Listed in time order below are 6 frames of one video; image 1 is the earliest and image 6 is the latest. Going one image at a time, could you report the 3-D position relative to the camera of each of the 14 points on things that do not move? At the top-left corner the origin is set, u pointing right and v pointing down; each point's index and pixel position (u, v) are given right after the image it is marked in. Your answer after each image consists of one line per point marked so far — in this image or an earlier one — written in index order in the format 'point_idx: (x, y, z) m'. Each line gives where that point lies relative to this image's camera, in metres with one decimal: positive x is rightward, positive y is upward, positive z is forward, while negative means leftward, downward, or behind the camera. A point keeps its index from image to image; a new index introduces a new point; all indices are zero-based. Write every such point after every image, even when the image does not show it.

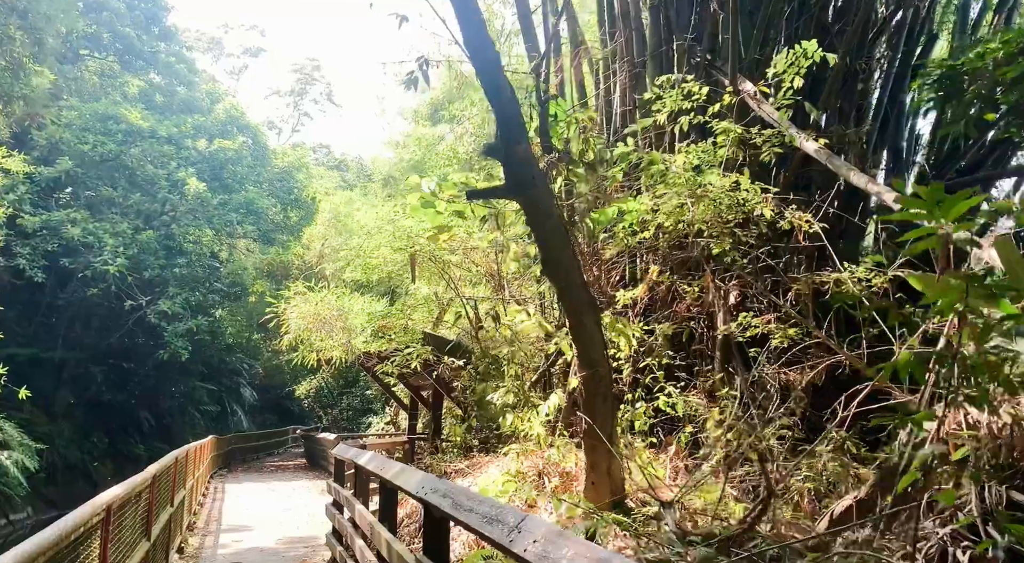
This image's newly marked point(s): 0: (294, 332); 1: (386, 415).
0: (-3.0, -0.7, +11.2) m
1: (-2.8, -3.0, +18.4) m
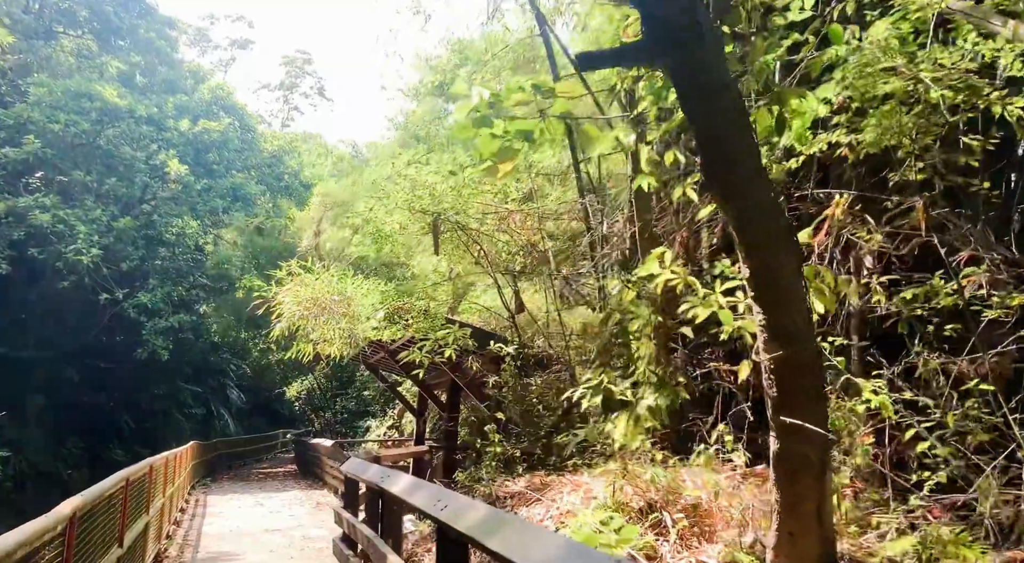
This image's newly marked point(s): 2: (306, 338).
0: (-2.6, -0.4, +9.4) m
1: (-2.5, -2.8, +16.6) m
2: (-2.6, -0.7, +10.3) m
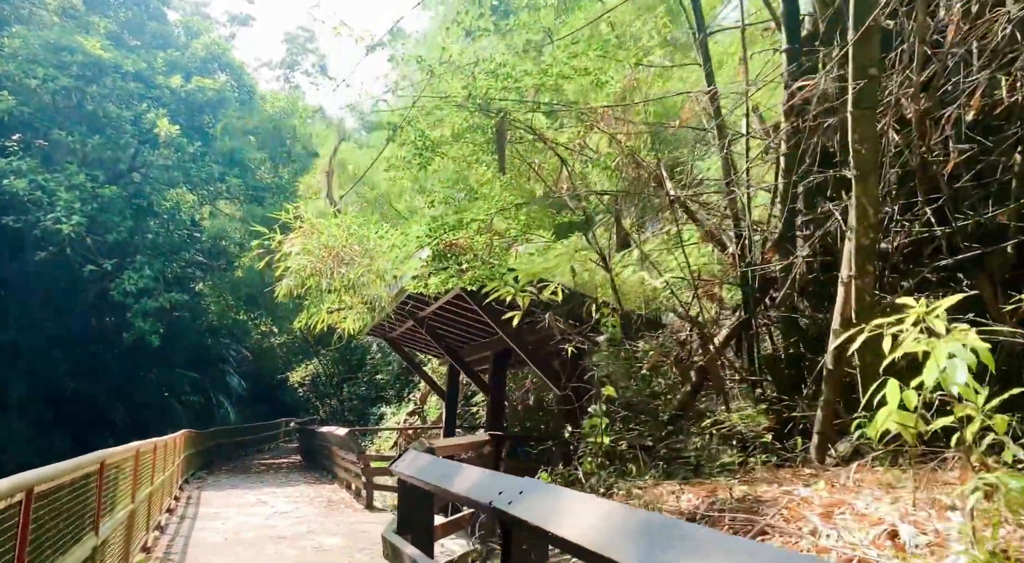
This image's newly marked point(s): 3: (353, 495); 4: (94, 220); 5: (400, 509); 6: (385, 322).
0: (-2.0, +0.1, +7.5) m
1: (-1.9, -2.2, +14.7) m
2: (-2.0, -0.2, +8.3) m
3: (-2.4, -3.3, +12.4) m
4: (-9.4, +1.4, +18.1) m
5: (-0.5, -0.9, +3.2) m
6: (-1.5, -0.5, +9.5) m
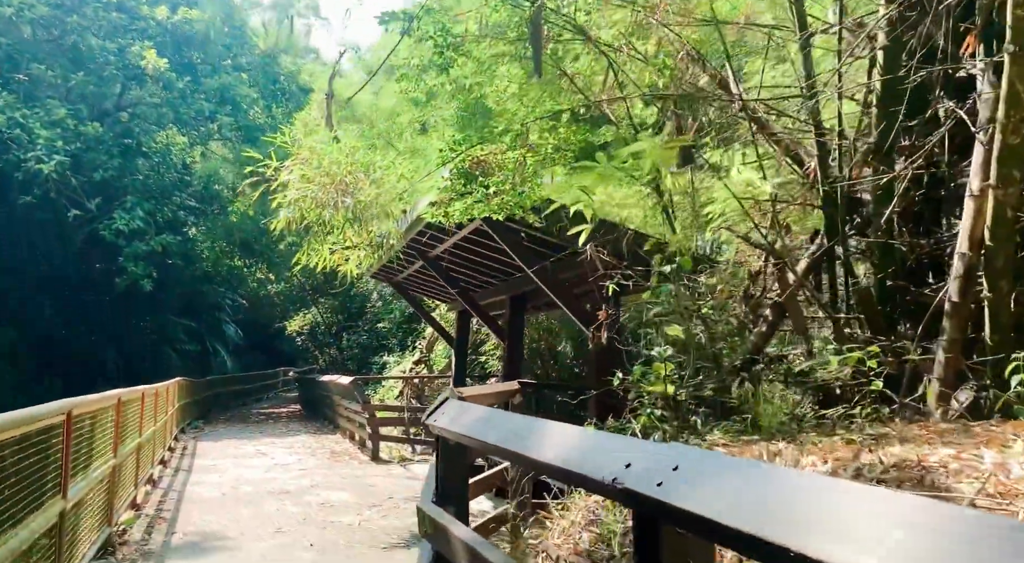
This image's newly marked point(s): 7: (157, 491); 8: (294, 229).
0: (-1.8, +0.7, +6.7) m
1: (-1.7, -1.2, +14.0) m
2: (-1.8, +0.4, +7.6) m
3: (-2.3, -2.4, +11.8) m
4: (-9.3, +2.6, +17.2) m
5: (-0.2, -0.6, +2.5) m
6: (-1.3, +0.2, +8.8) m
7: (-3.6, -2.1, +8.2) m
8: (-2.1, +0.5, +7.6) m
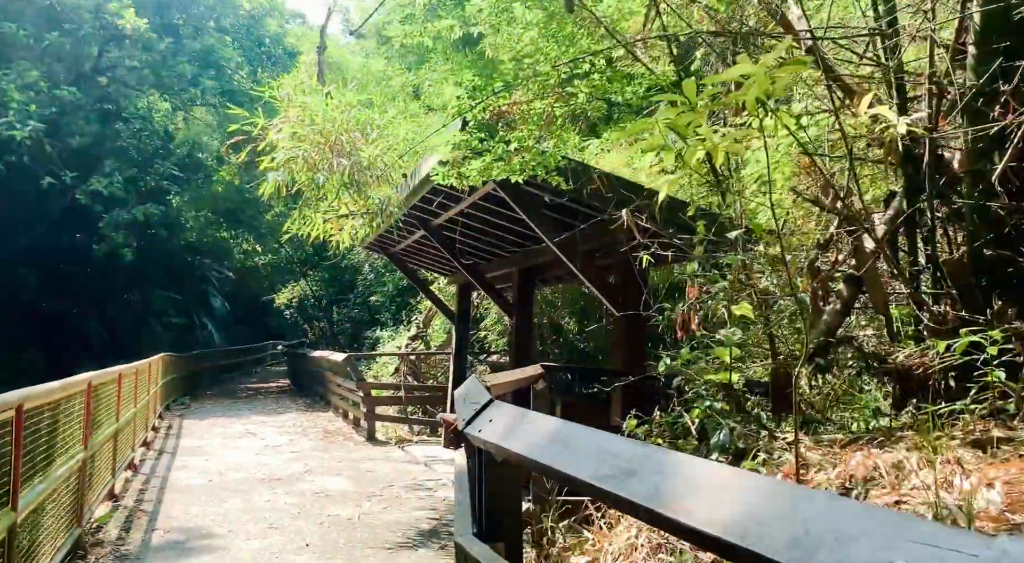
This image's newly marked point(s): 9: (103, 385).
0: (-1.7, +0.9, +6.1) m
1: (-1.7, -0.7, +13.4) m
2: (-1.7, +0.7, +6.9) m
3: (-2.2, -2.0, +11.3) m
4: (-9.3, +3.2, +16.4) m
5: (-0.1, -0.5, +1.9) m
6: (-1.2, +0.5, +8.1) m
7: (-3.5, -1.9, +7.6) m
8: (-2.0, +0.8, +6.9) m
9: (-3.0, -0.8, +5.8) m
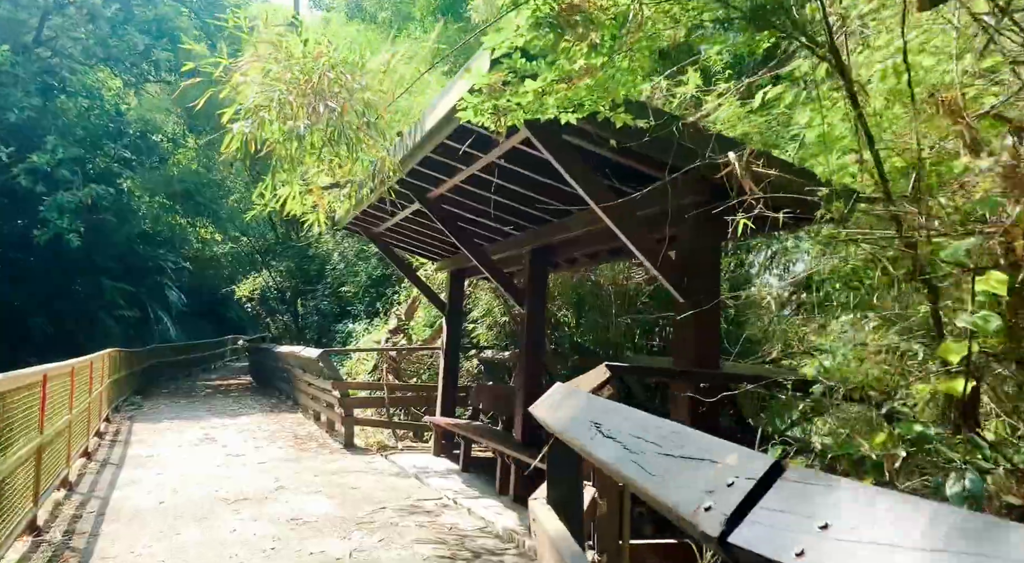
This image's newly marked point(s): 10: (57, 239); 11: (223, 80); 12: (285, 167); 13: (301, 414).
0: (-1.5, +1.0, +4.8) m
1: (-1.9, -0.6, +12.2) m
2: (-1.6, +0.8, +5.7) m
3: (-2.3, -1.9, +10.1) m
4: (-9.6, +3.4, +14.8) m
5: (+0.3, -0.4, +0.8) m
6: (-1.2, +0.6, +6.9) m
7: (-3.4, -1.7, +6.3) m
8: (-1.9, +0.9, +5.7) m
9: (-2.8, -0.6, +4.6) m
10: (-9.3, +0.9, +16.3) m
11: (-1.9, +1.3, +5.3) m
12: (-1.6, +0.8, +5.7) m
13: (-3.2, -2.0, +12.0) m
